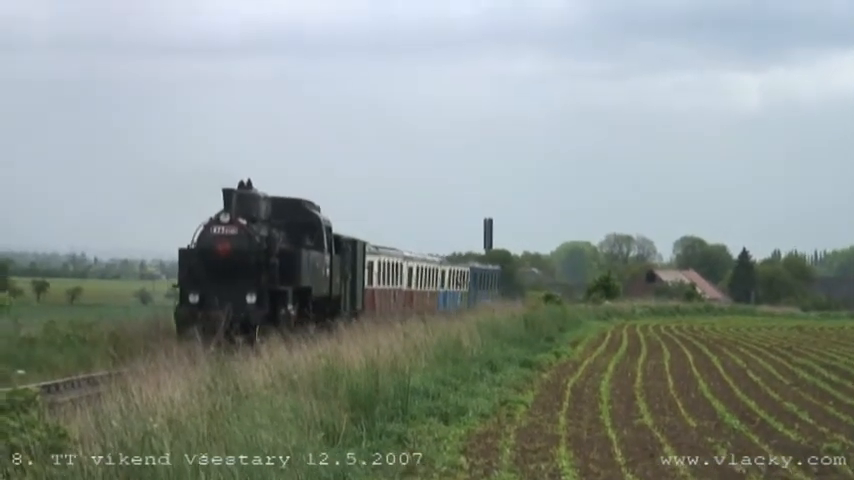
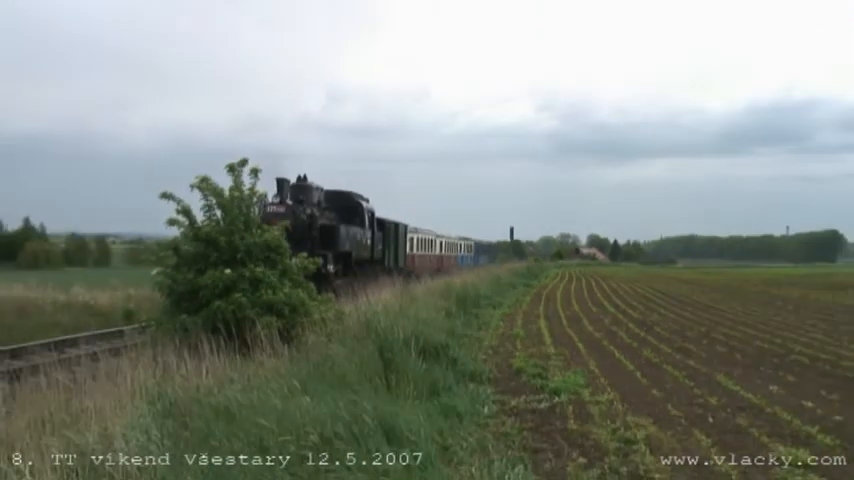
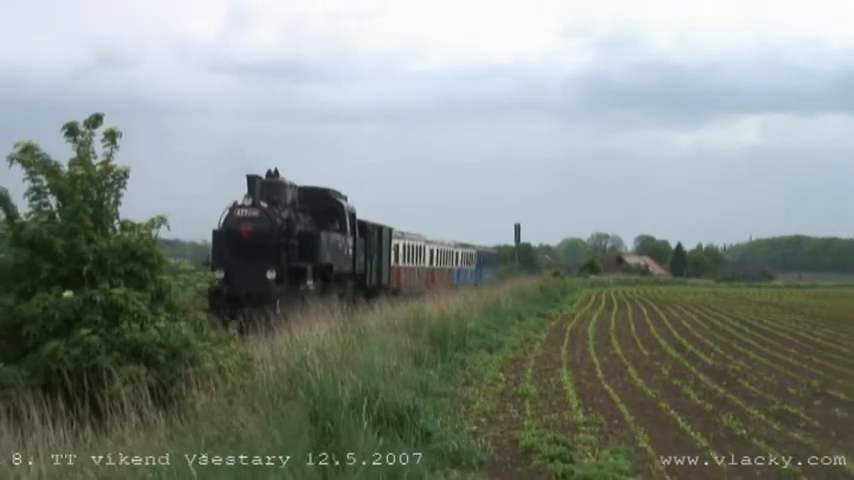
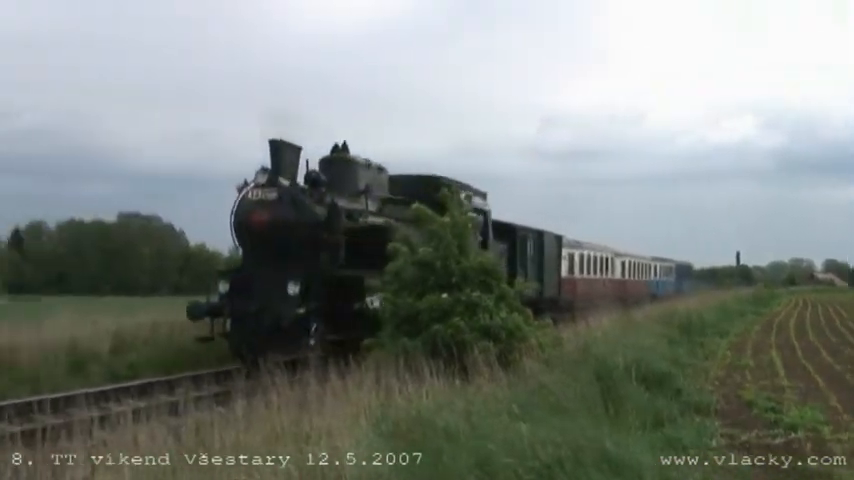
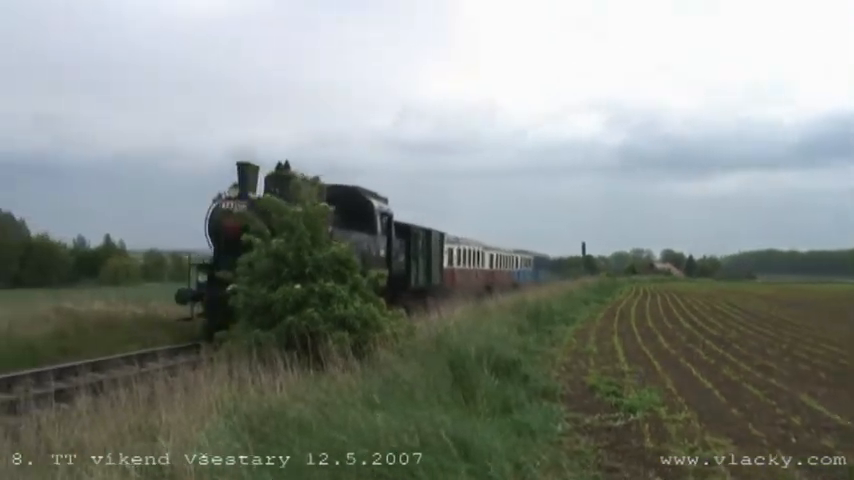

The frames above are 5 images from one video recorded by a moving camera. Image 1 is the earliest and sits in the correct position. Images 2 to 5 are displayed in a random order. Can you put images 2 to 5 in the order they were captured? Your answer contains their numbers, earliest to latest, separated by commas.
3, 2, 5, 4
